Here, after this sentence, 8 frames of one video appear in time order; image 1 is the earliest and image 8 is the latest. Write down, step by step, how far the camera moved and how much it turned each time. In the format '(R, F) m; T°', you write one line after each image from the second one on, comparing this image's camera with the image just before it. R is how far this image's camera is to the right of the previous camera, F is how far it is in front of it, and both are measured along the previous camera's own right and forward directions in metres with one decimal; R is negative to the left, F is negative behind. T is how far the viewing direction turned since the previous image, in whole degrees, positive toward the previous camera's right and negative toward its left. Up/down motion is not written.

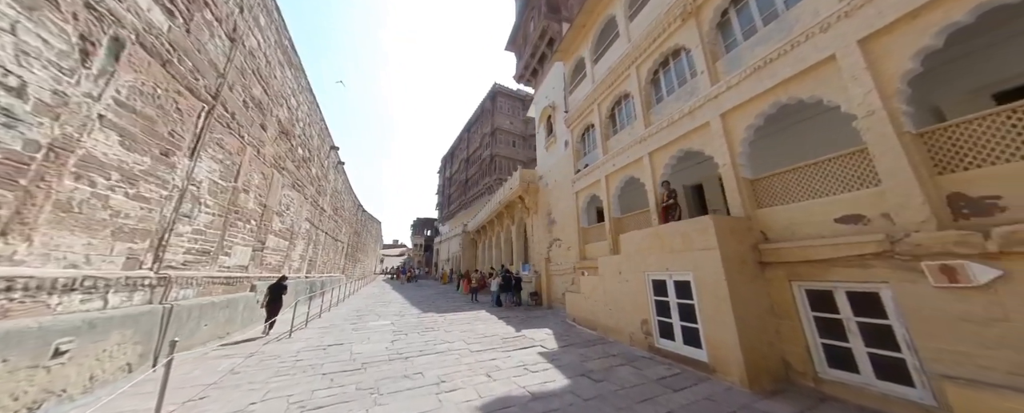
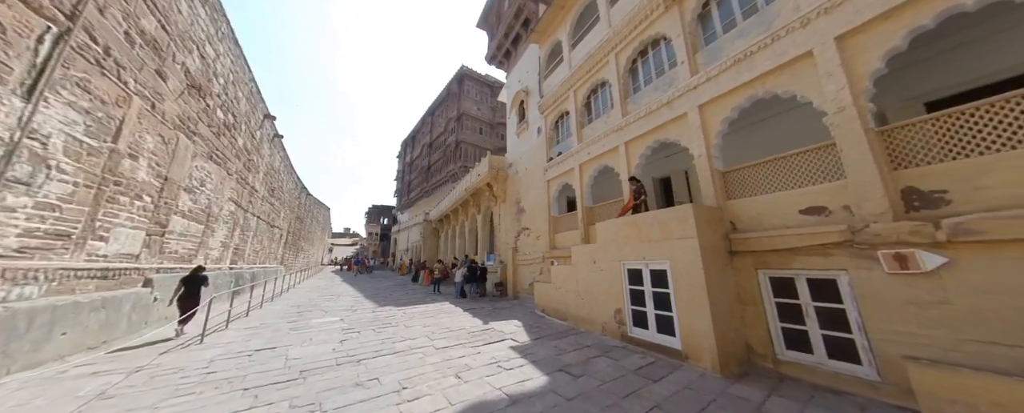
(-0.2, +0.5) m; +8°
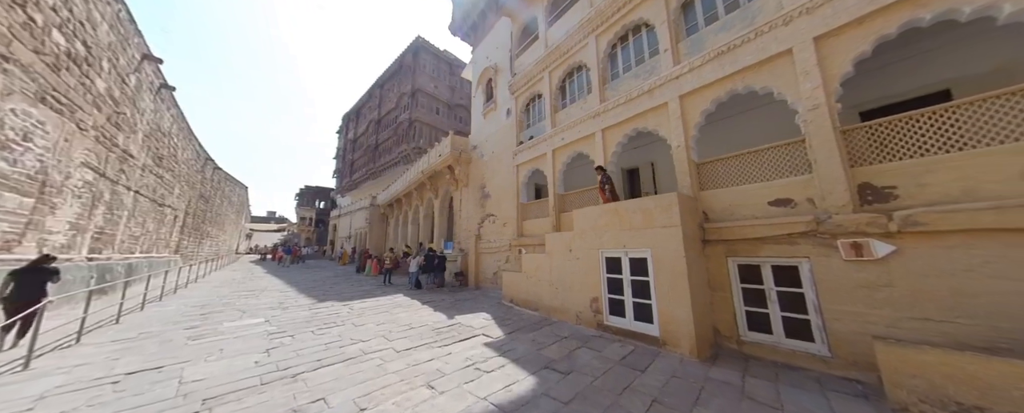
(-0.5, +0.6) m; +11°
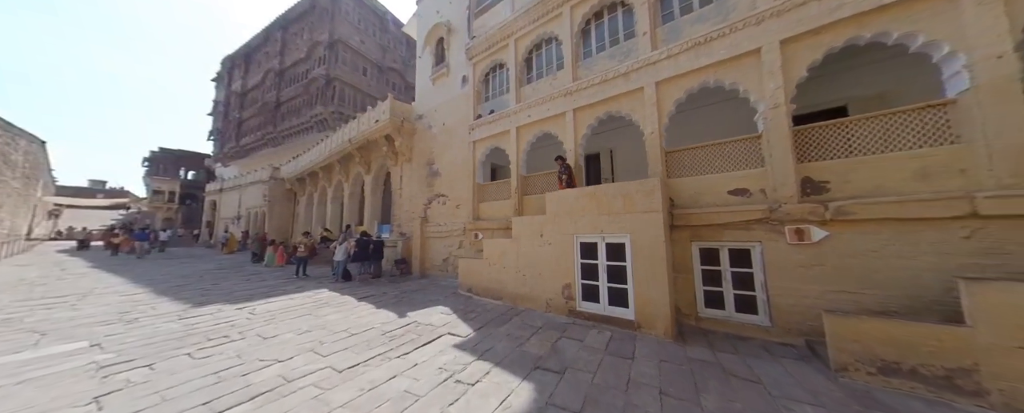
(-0.8, +0.8) m; +15°
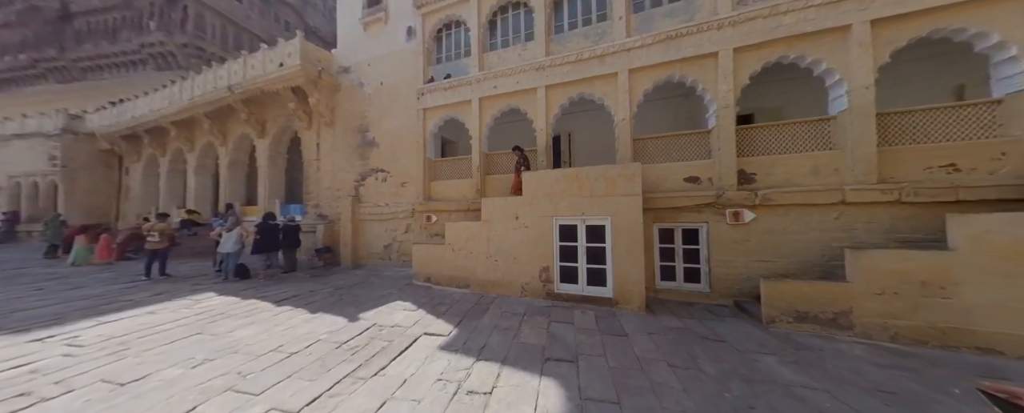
(-1.1, +0.7) m; +18°
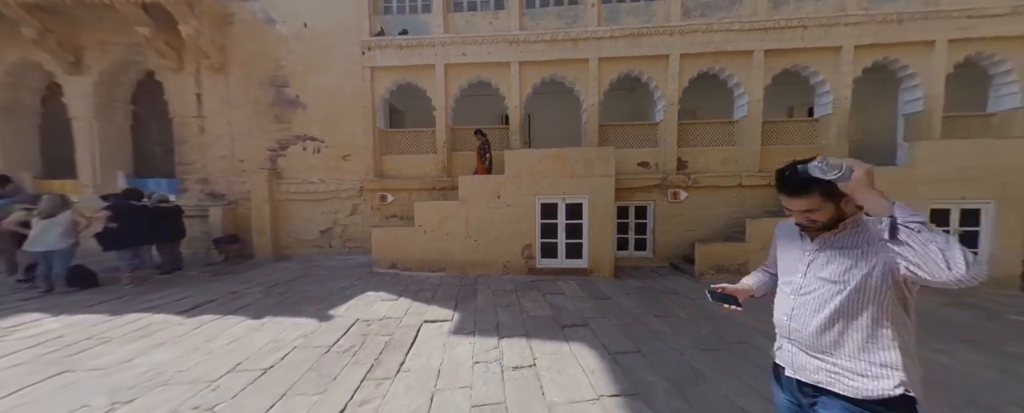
(-1.3, +0.3) m; +18°
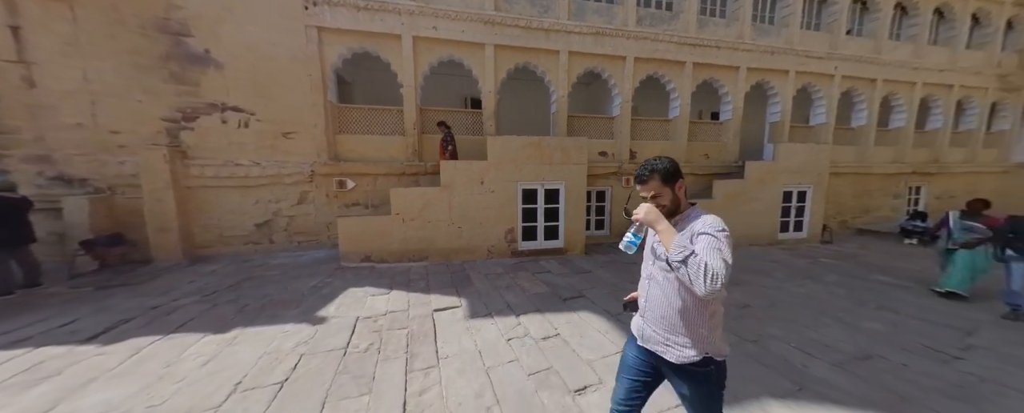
(-1.1, 0.0) m; +15°
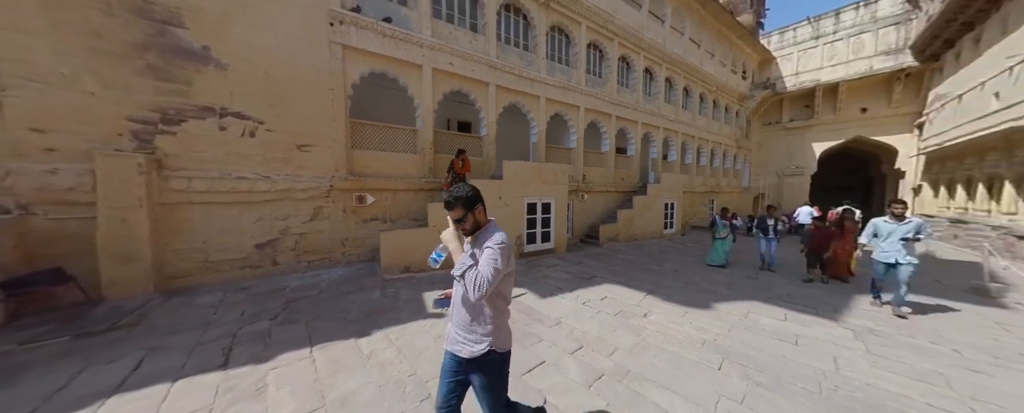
(-2.9, -0.8) m; +22°
